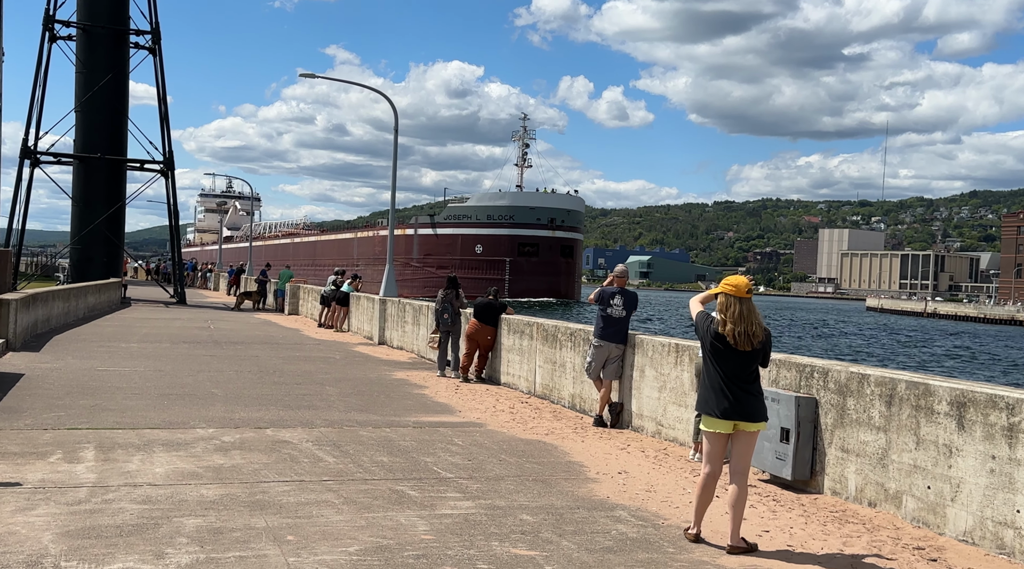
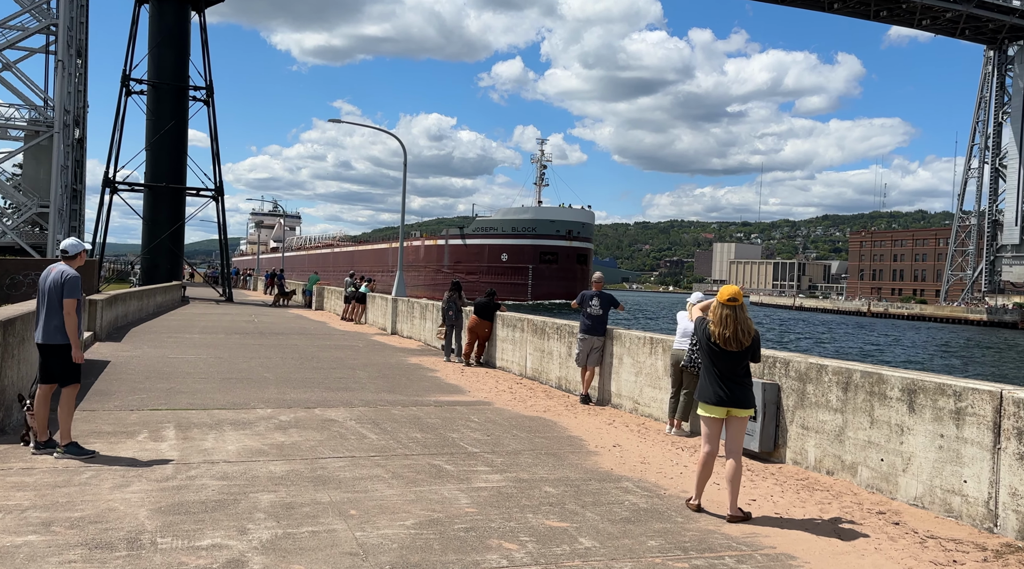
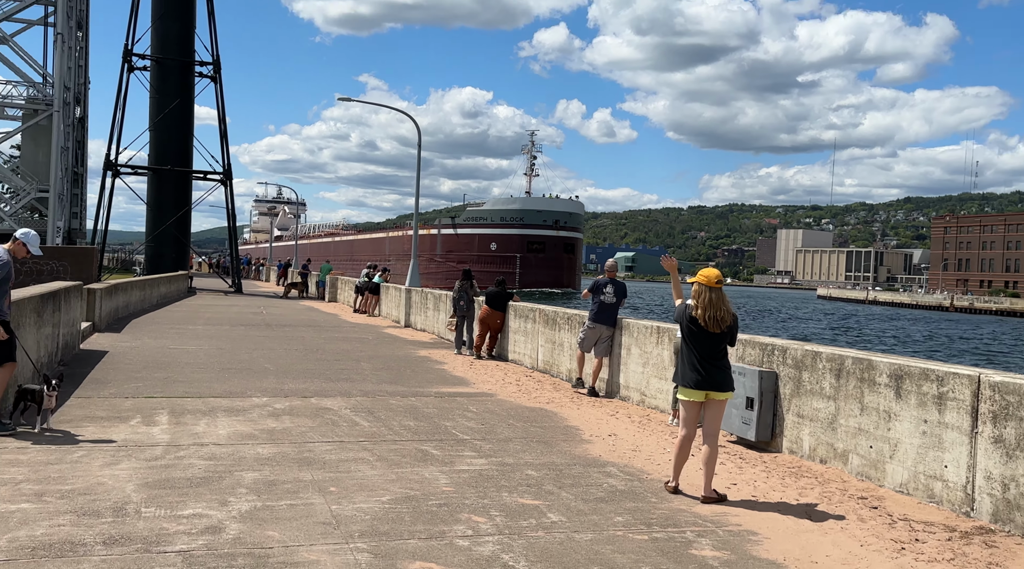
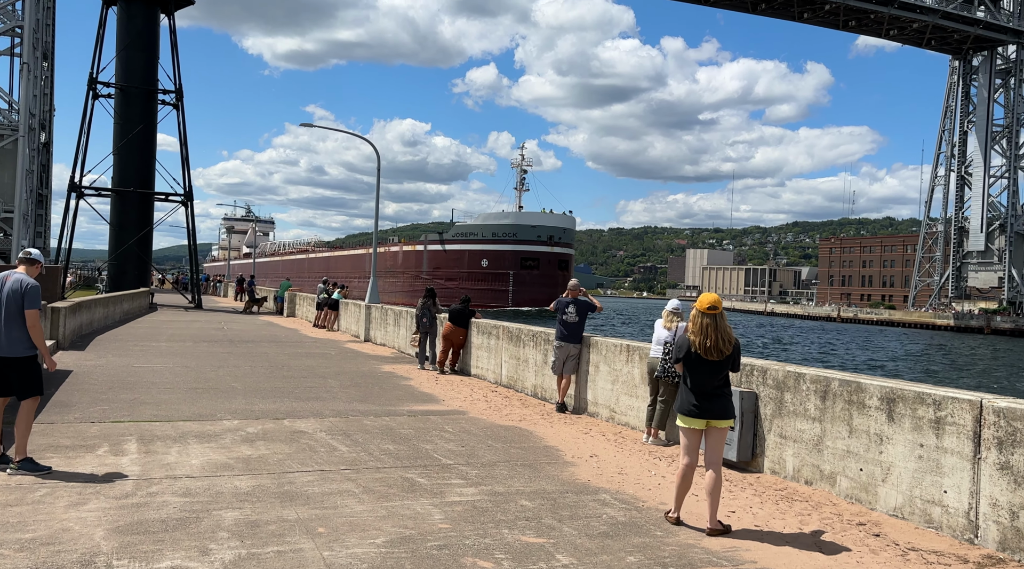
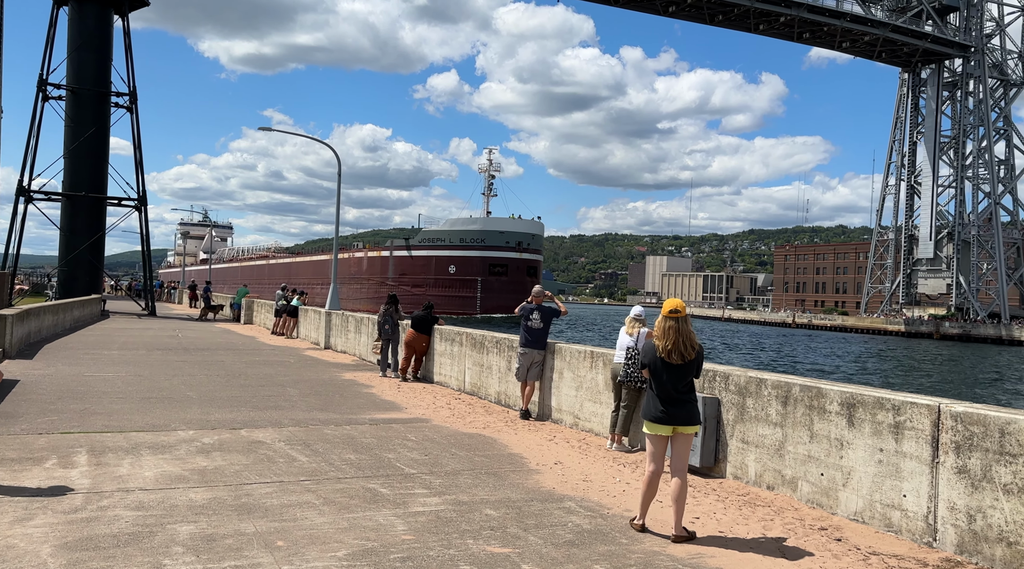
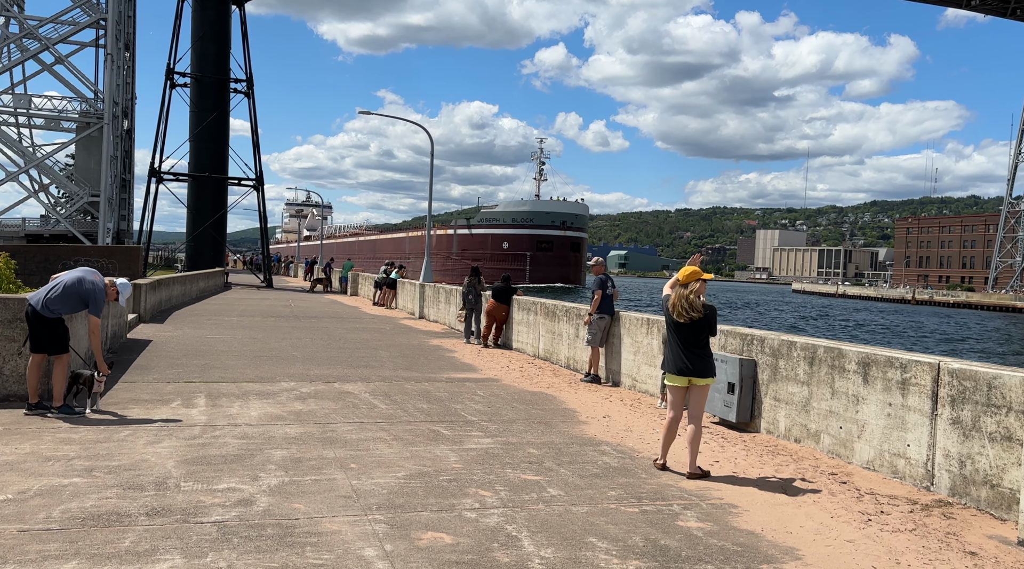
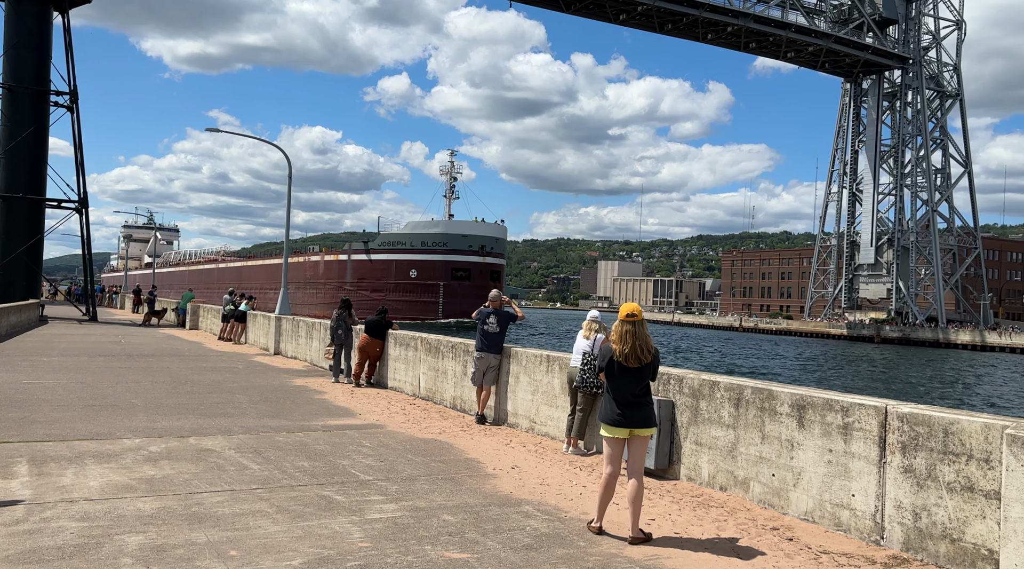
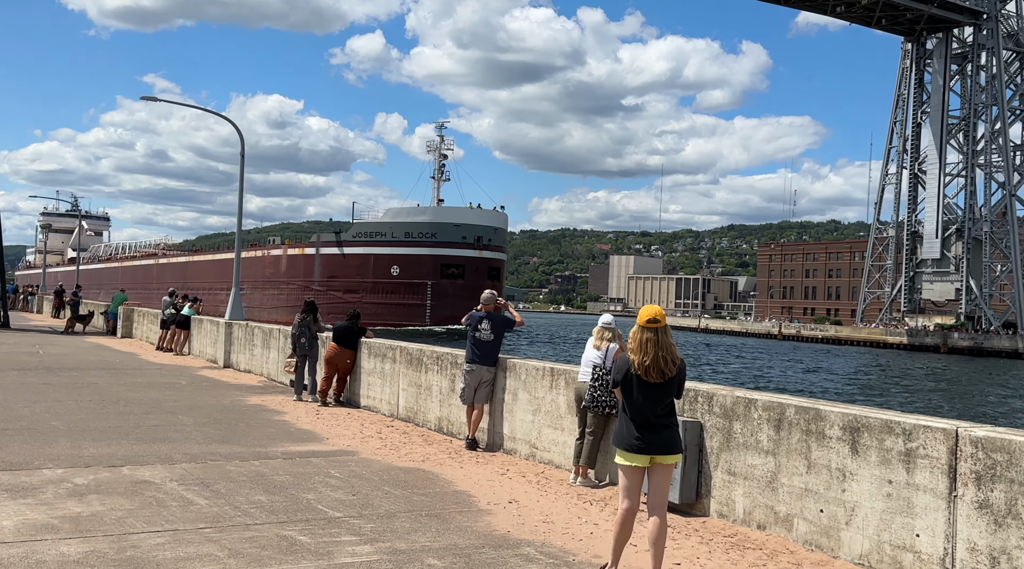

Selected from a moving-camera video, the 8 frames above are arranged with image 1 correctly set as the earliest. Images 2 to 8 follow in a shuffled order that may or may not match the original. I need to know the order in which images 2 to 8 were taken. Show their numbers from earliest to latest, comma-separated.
3, 6, 2, 4, 5, 7, 8
